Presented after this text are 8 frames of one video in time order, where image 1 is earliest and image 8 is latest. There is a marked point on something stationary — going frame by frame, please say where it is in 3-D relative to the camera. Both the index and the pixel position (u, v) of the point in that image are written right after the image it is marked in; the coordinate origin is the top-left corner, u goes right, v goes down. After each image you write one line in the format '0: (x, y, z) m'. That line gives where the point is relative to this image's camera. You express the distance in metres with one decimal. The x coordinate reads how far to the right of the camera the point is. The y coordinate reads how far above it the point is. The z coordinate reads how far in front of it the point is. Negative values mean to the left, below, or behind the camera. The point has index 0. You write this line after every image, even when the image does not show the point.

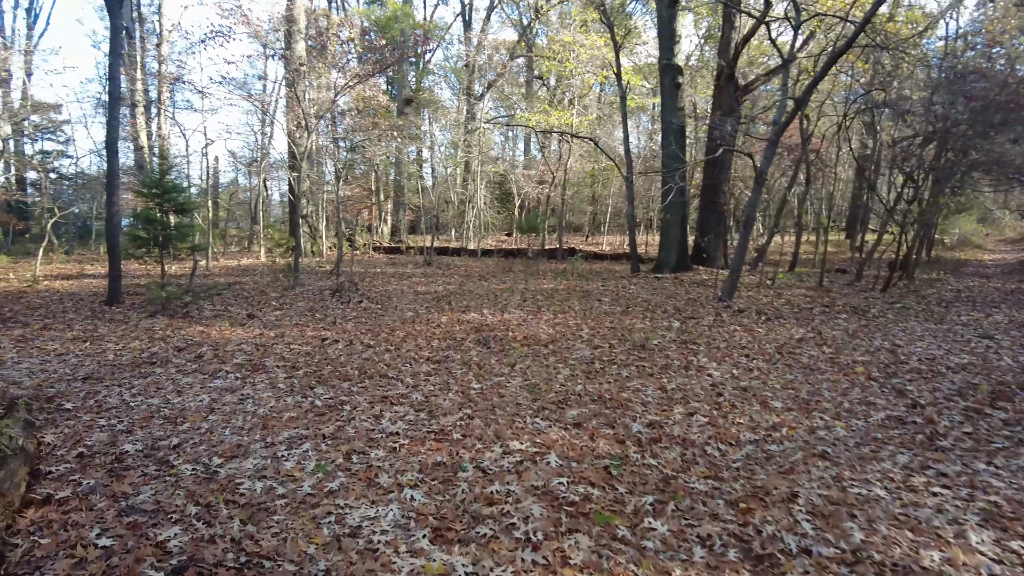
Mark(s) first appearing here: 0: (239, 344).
0: (-3.9, -0.8, +9.4) m
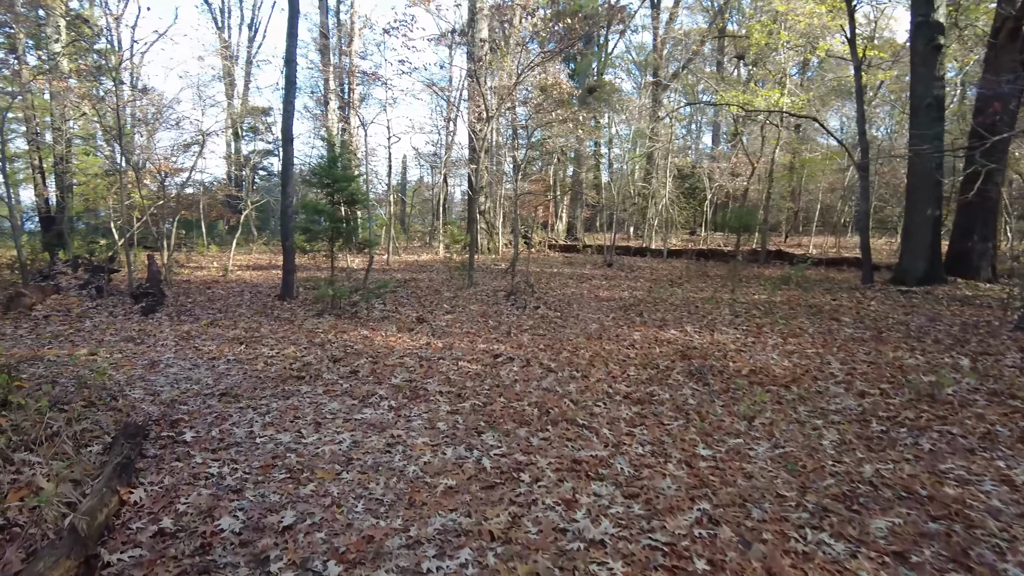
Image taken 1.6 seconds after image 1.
0: (-1.3, -0.9, +8.0) m
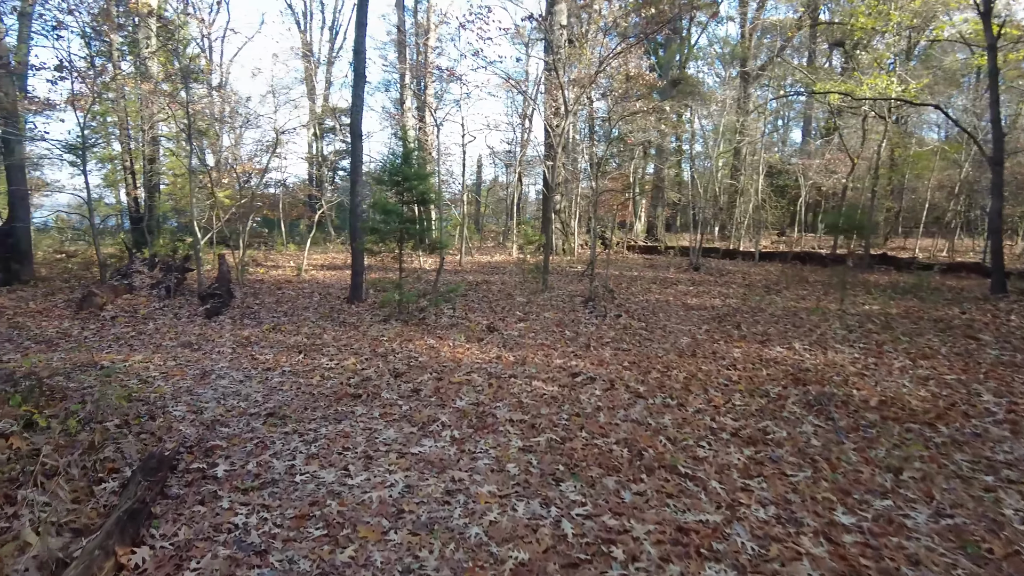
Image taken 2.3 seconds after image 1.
0: (-0.5, -0.9, +7.1) m
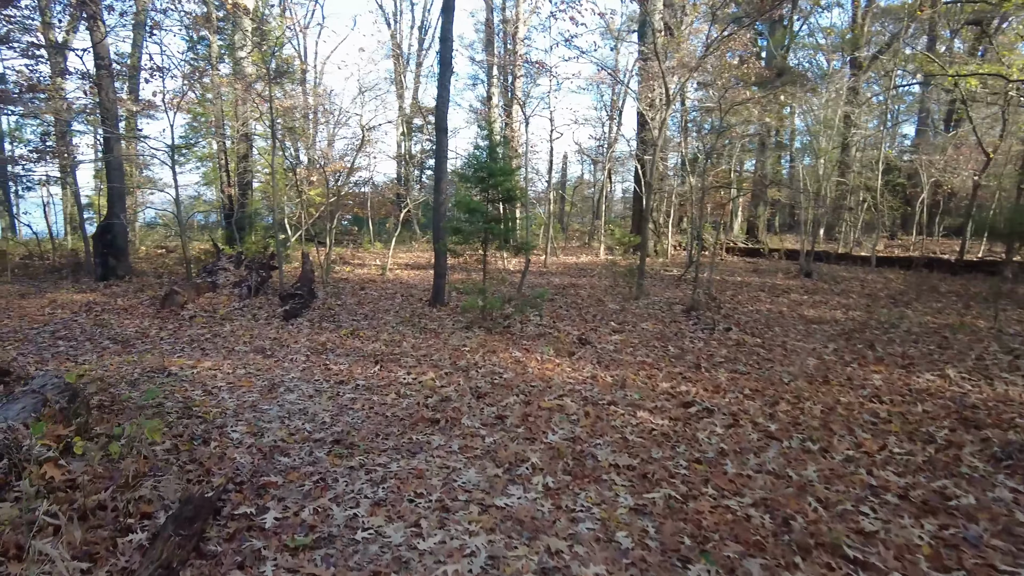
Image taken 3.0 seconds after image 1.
0: (+0.5, -1.0, +6.2) m
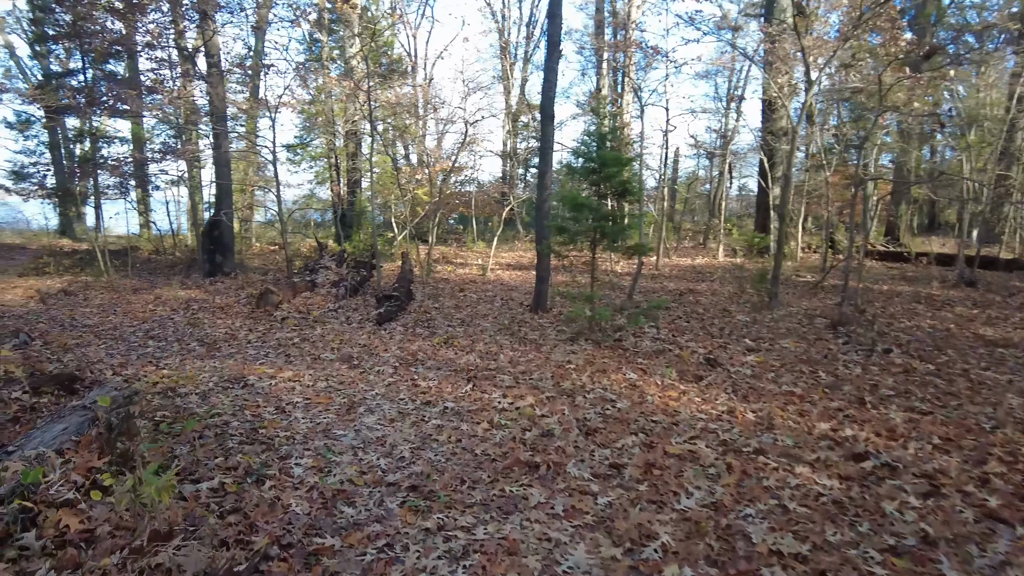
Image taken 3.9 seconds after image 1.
0: (+1.4, -1.1, +5.0) m
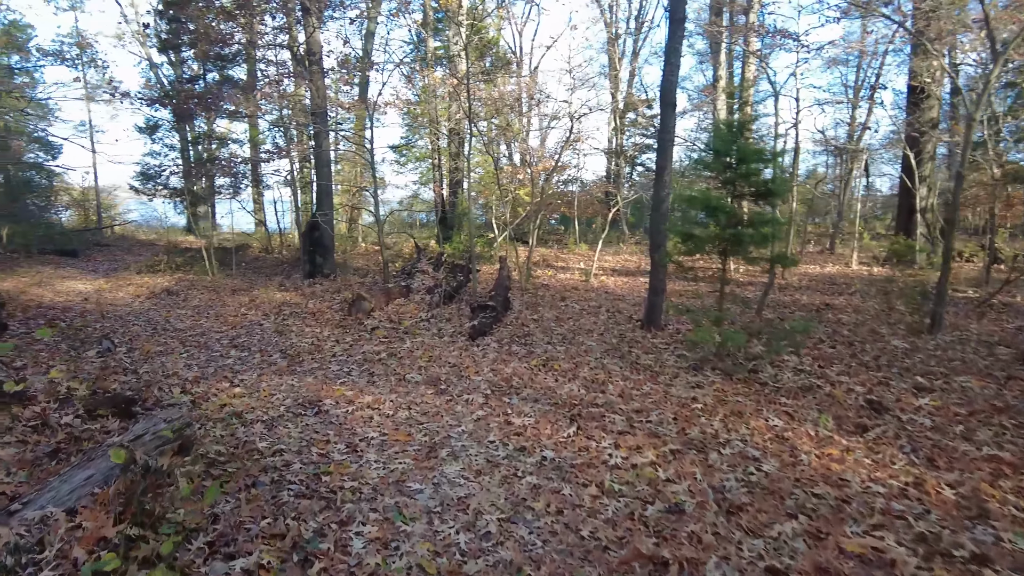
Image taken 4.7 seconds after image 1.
0: (+2.1, -1.4, +3.7) m
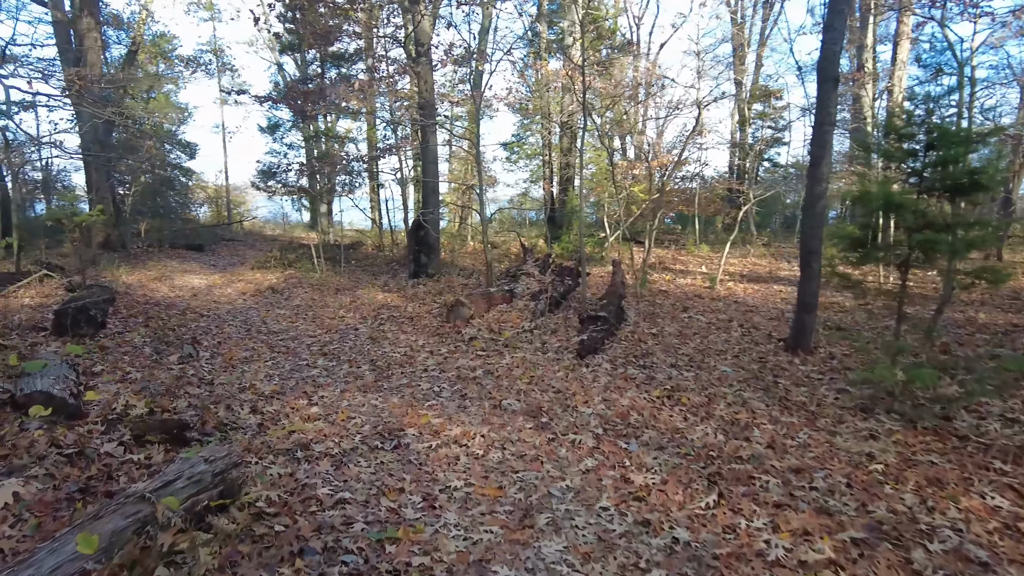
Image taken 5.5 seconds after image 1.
0: (+2.5, -1.5, +2.2) m
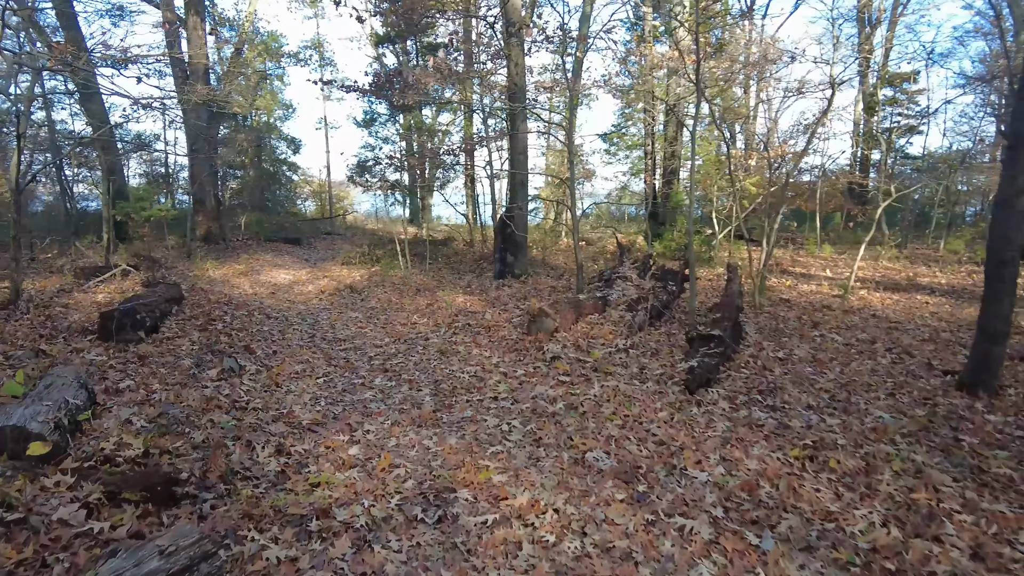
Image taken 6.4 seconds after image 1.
0: (+2.5, -1.7, +0.6) m
